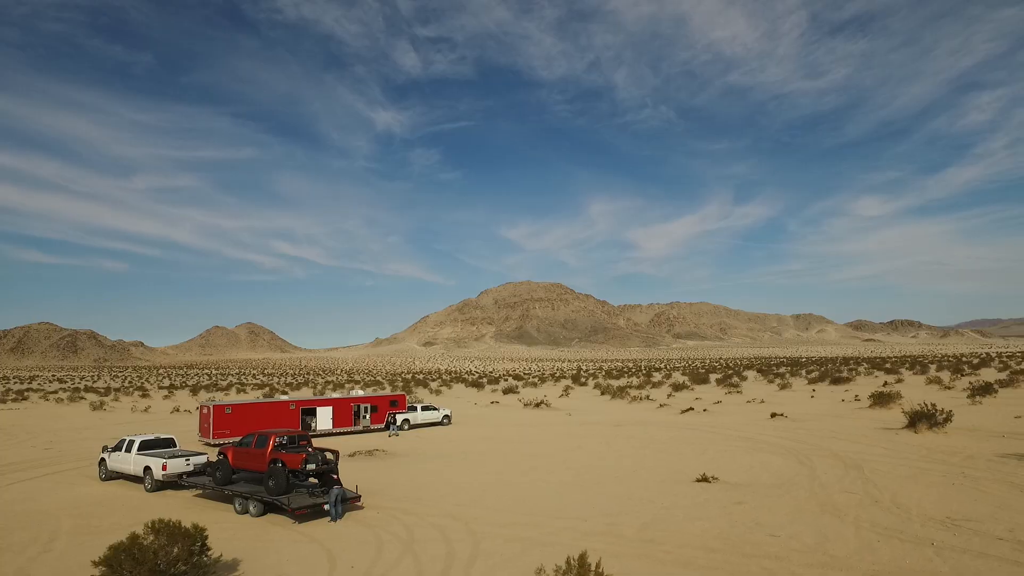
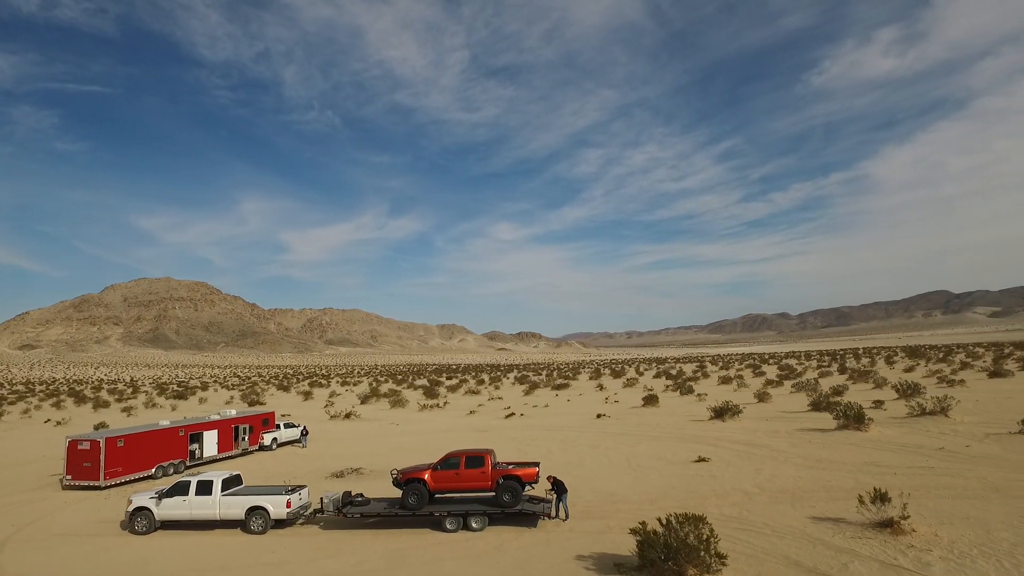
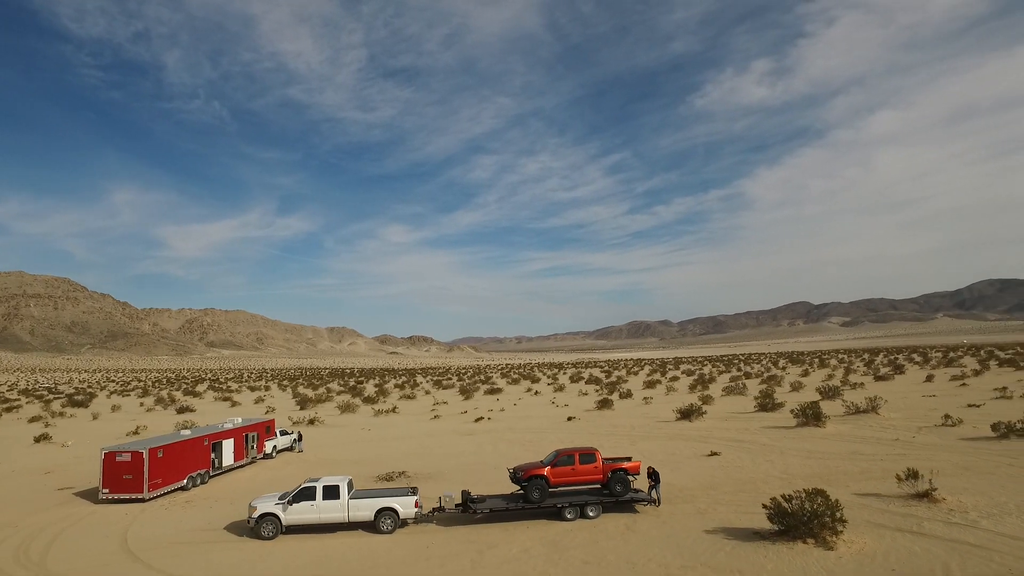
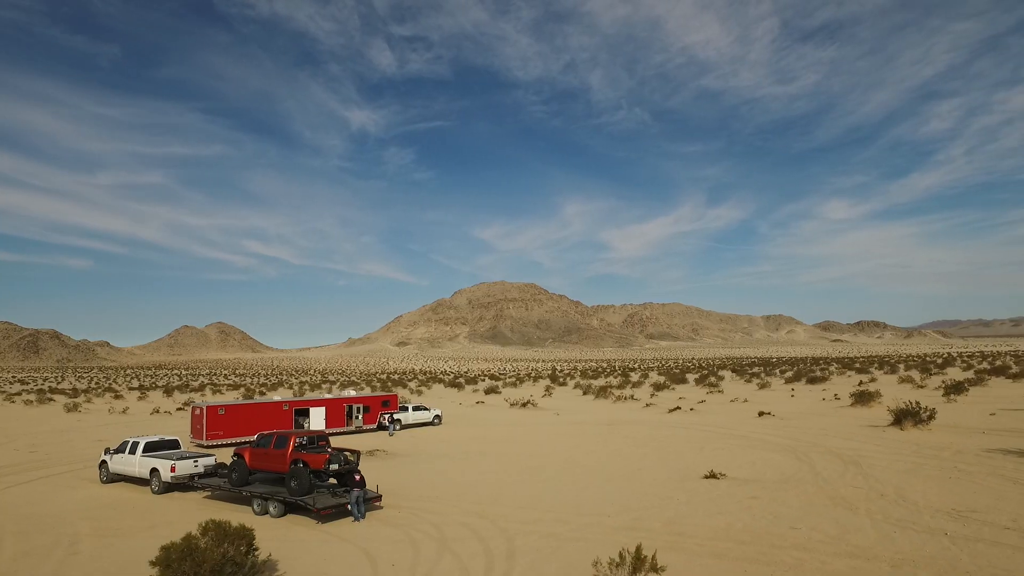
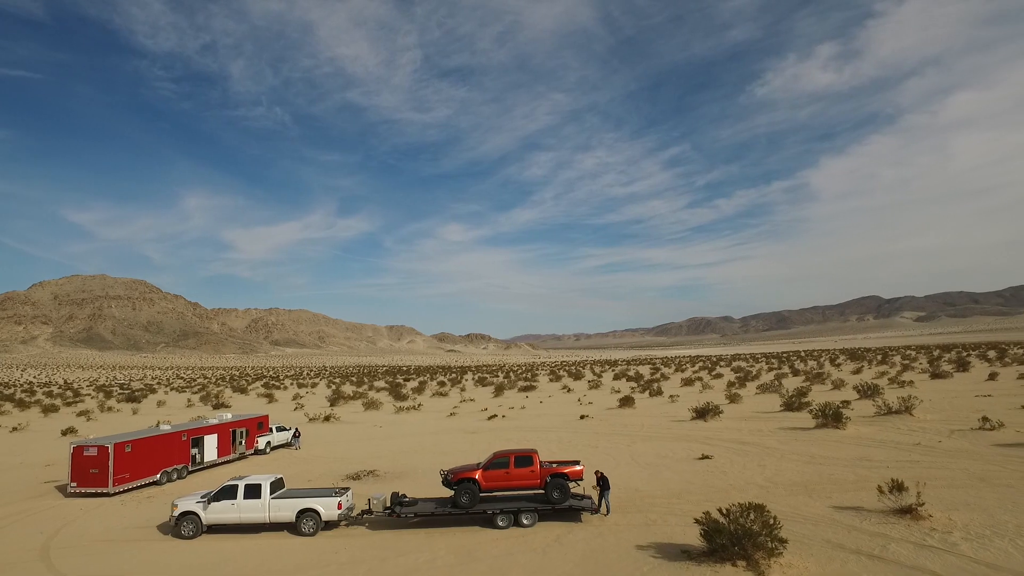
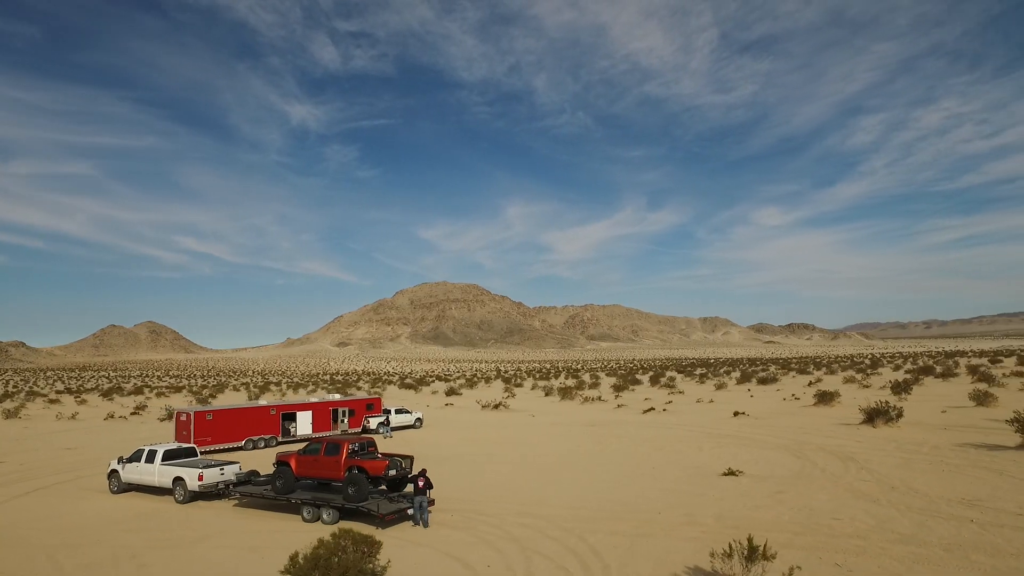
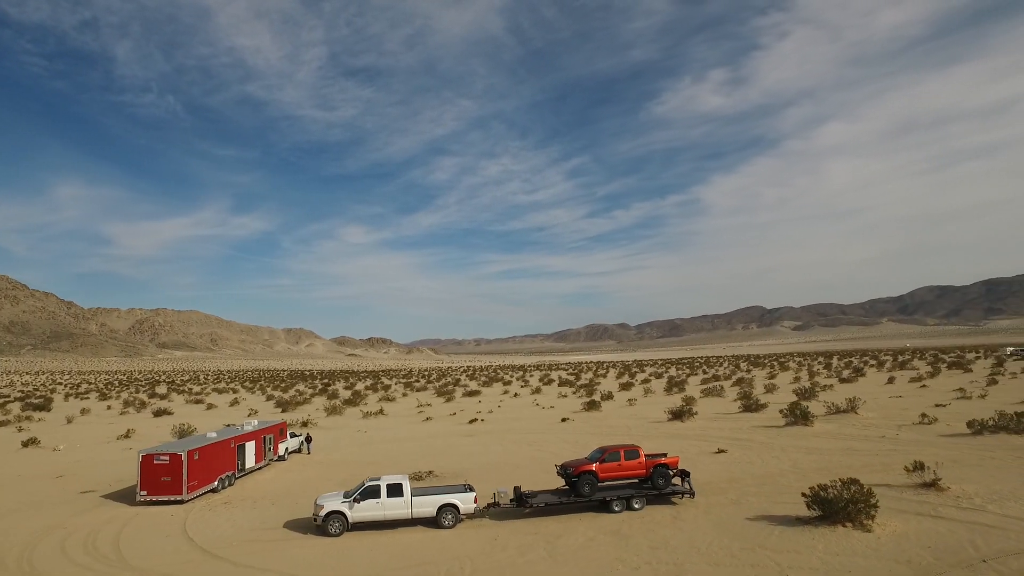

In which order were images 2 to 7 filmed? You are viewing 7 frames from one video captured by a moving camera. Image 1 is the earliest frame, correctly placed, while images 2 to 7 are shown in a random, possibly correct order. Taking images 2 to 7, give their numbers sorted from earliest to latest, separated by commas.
4, 6, 2, 5, 3, 7
